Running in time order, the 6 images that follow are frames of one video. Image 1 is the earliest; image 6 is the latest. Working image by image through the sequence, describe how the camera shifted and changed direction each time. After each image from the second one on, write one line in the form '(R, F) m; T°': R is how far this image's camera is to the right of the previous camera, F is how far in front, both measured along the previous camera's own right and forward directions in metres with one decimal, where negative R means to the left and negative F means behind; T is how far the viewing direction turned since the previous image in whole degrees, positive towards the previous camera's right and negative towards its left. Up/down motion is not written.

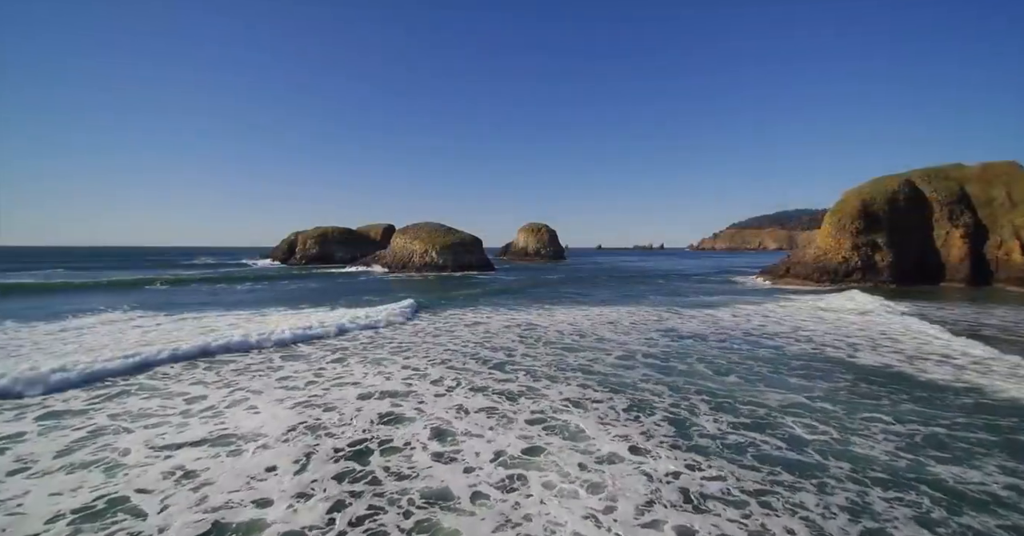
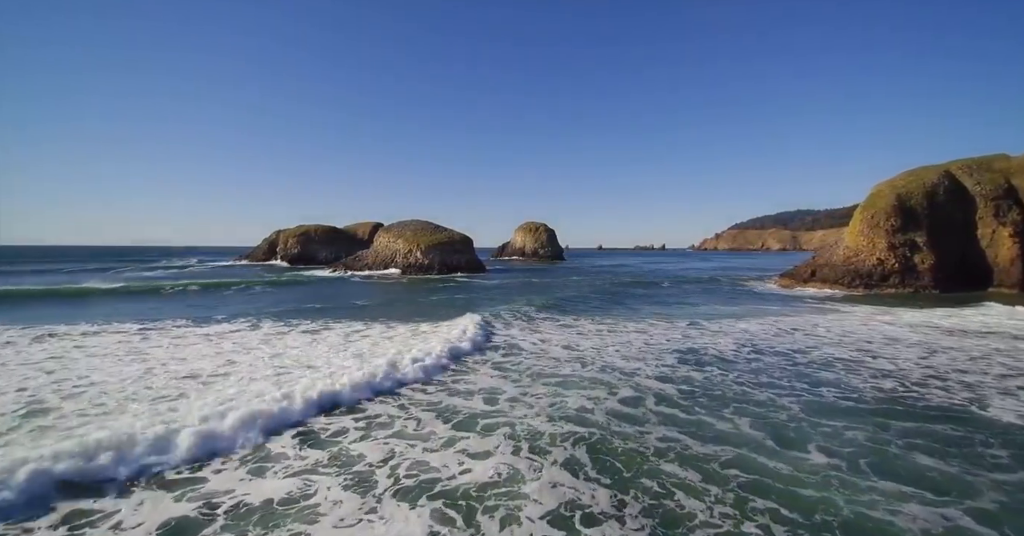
(+0.6, +4.0) m; 0°
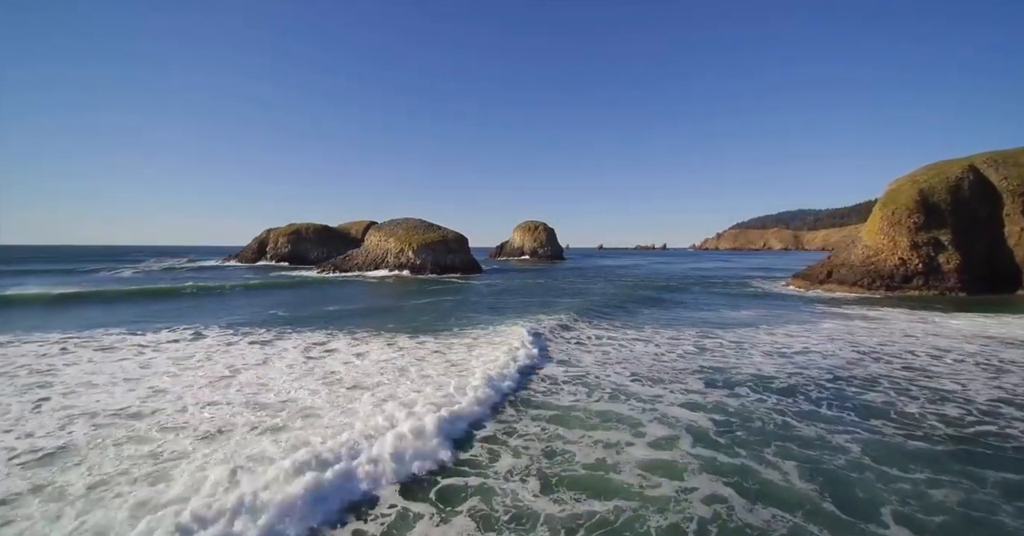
(+0.3, +2.0) m; 0°
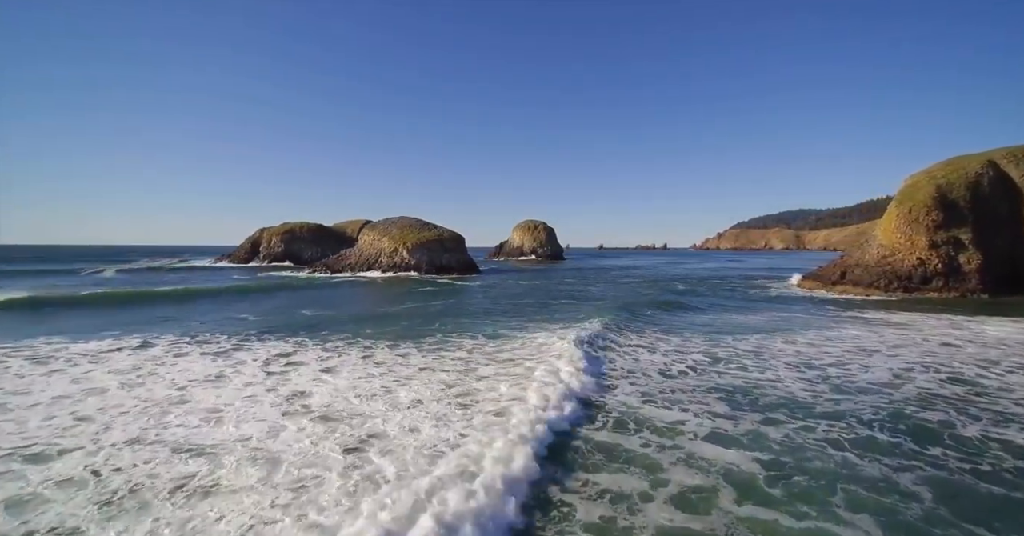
(+0.1, +1.4) m; 0°
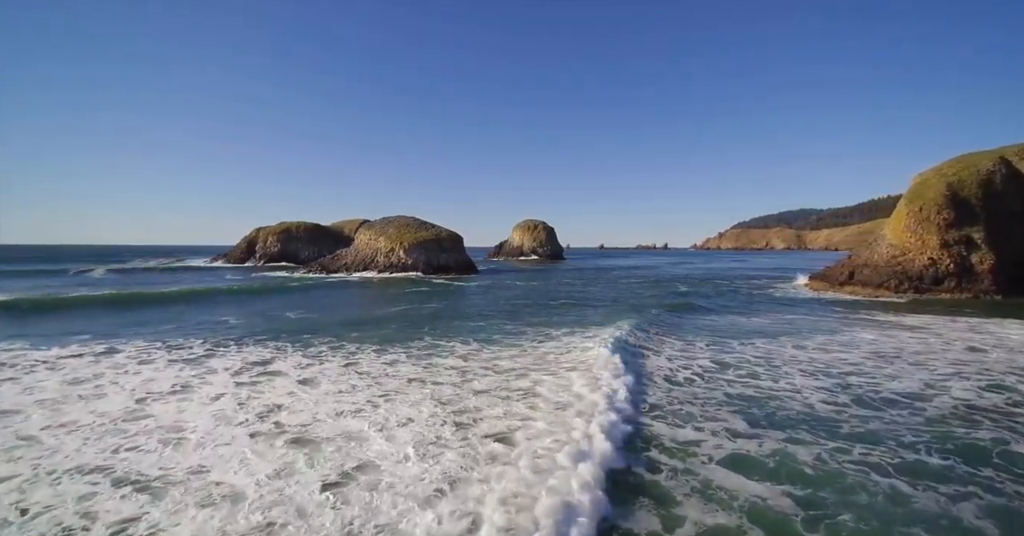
(+0.1, +0.8) m; 0°
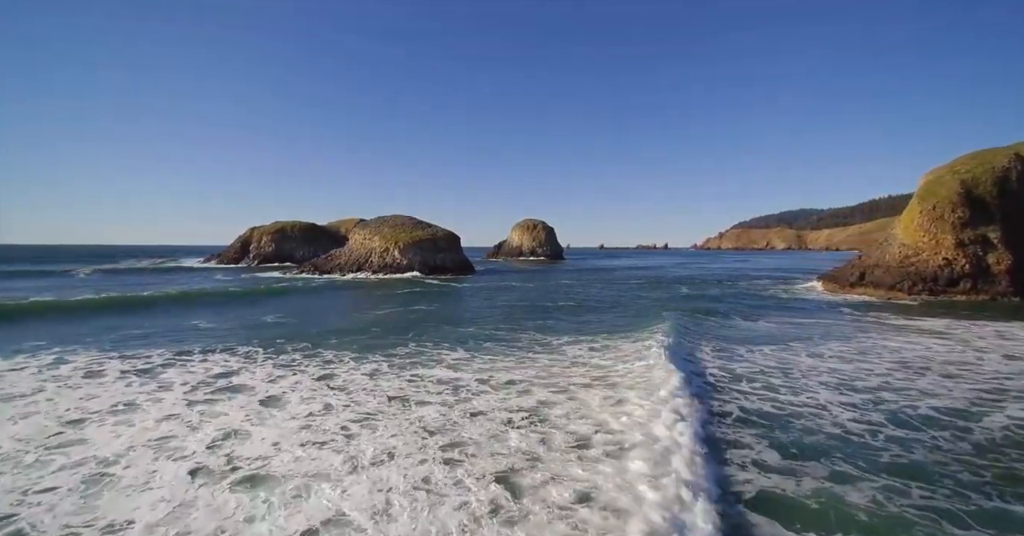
(+0.1, +1.0) m; 0°
